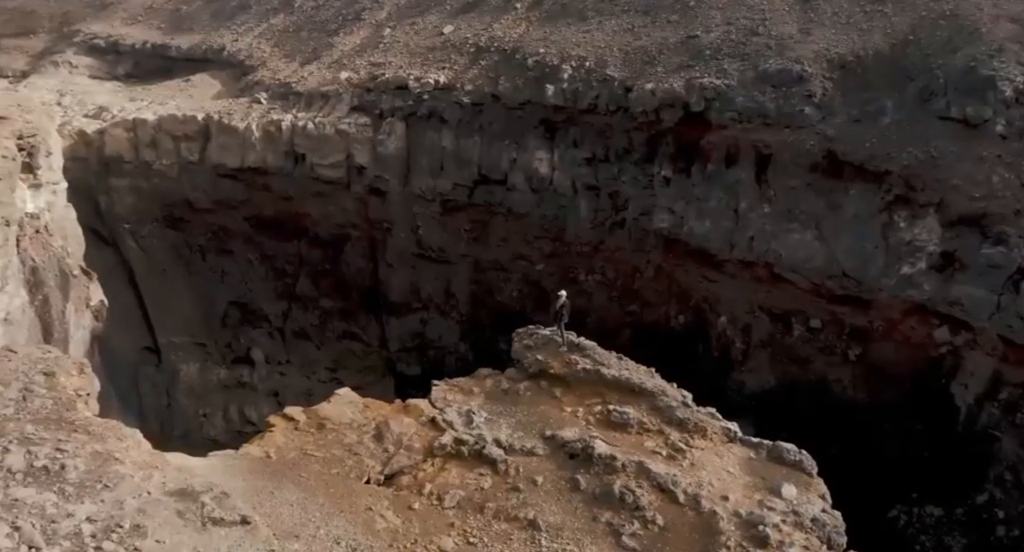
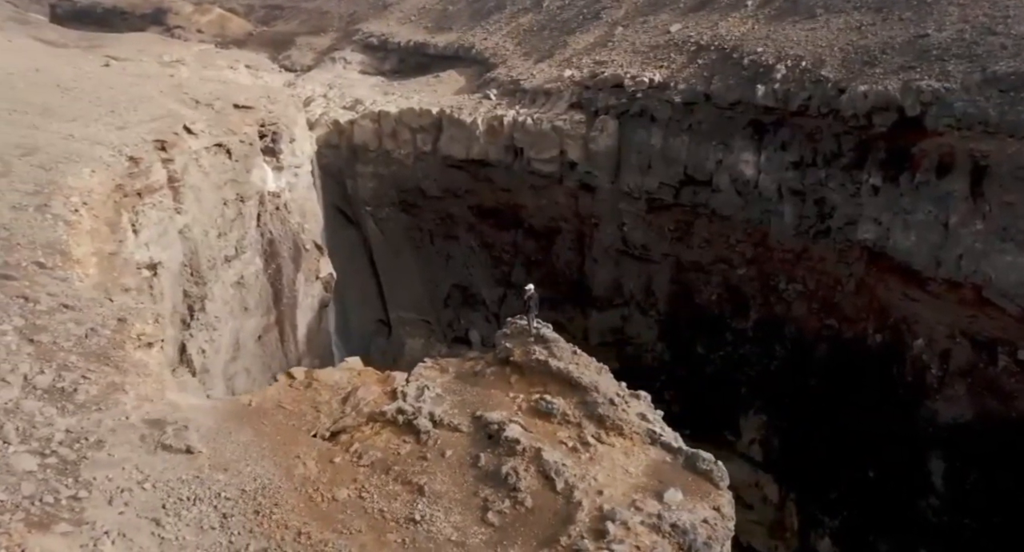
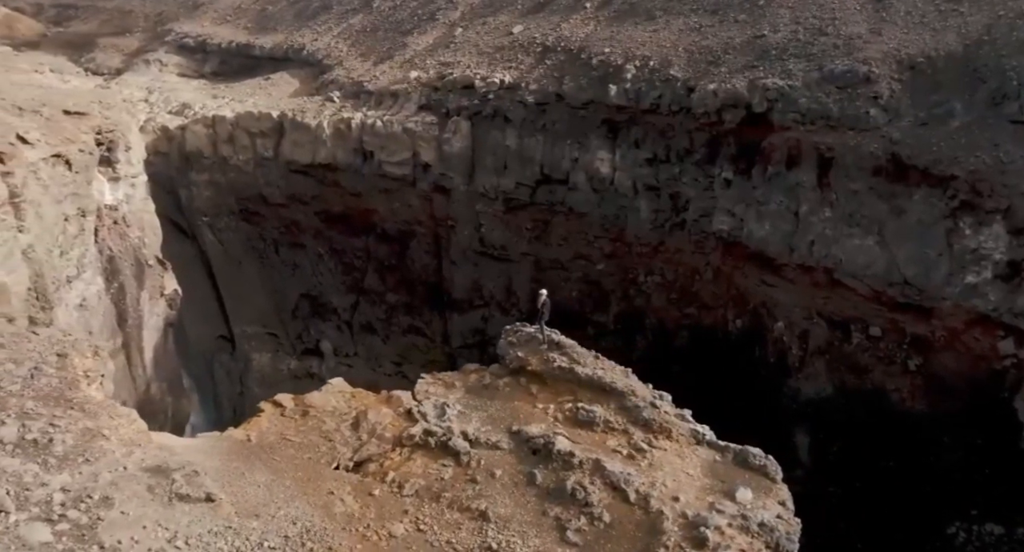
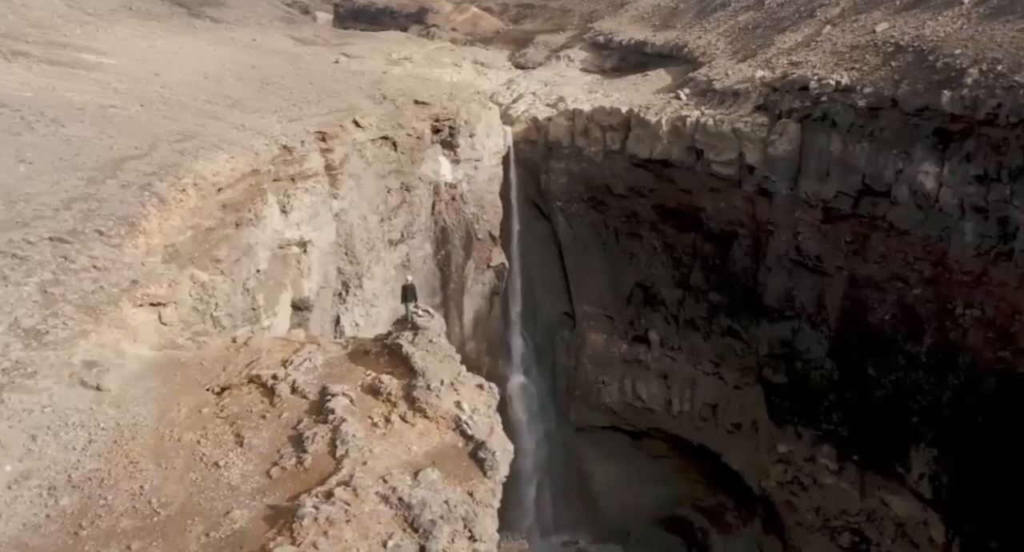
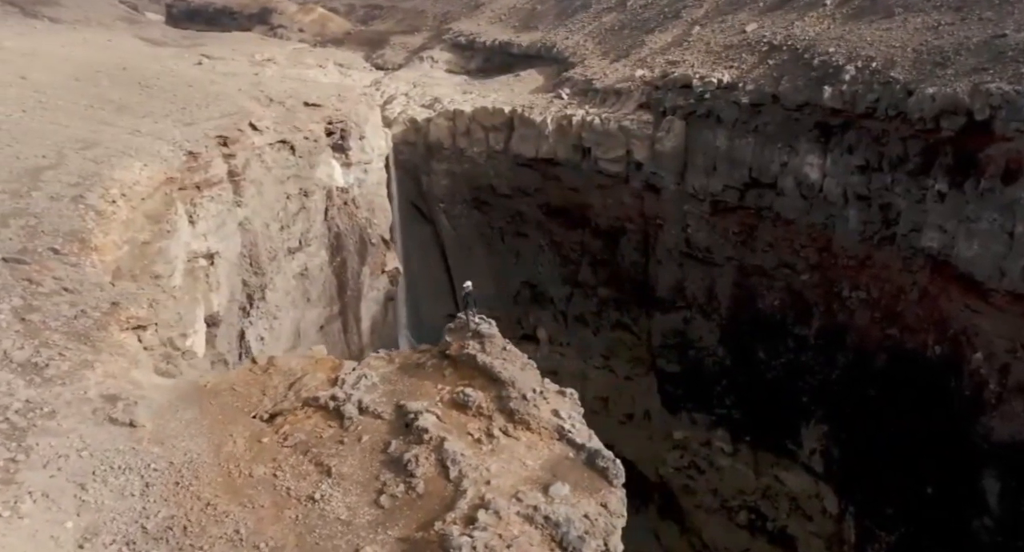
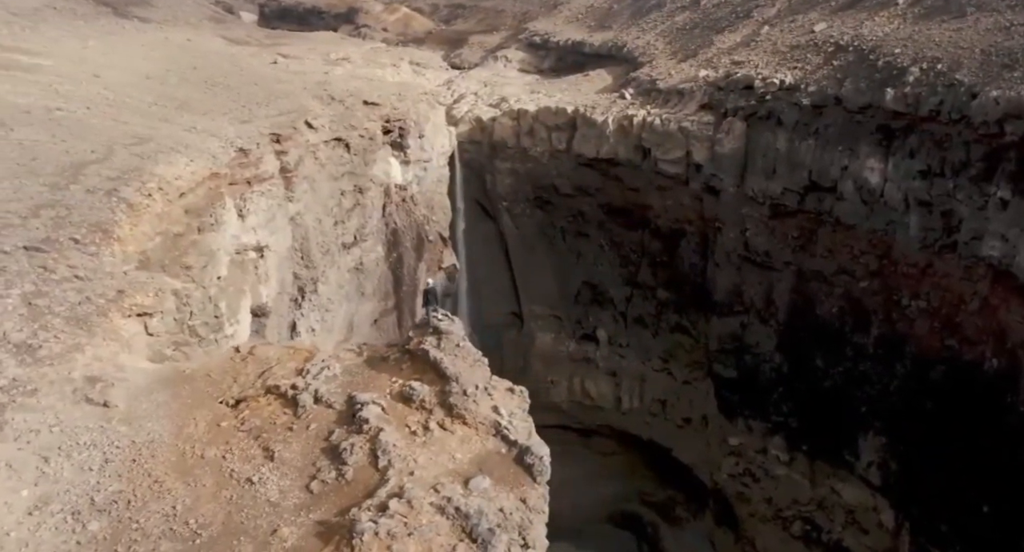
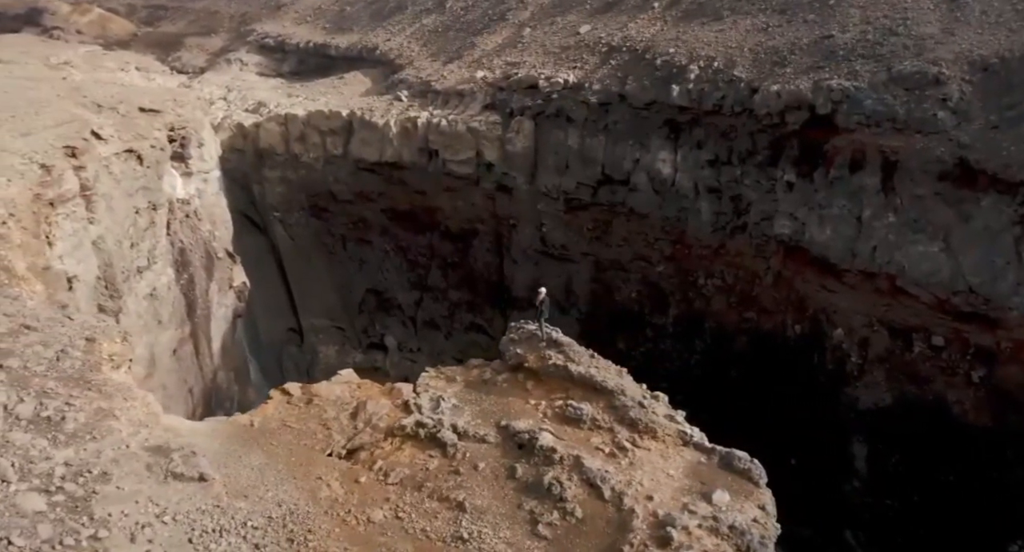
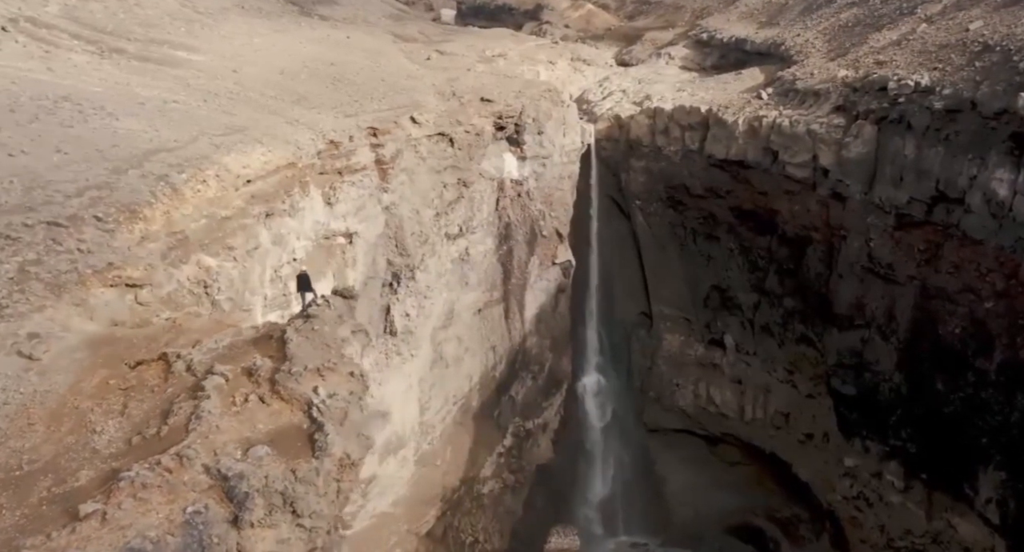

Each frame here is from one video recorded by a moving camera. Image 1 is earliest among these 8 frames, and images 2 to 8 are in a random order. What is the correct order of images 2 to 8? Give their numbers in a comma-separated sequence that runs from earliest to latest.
3, 7, 2, 5, 6, 4, 8
